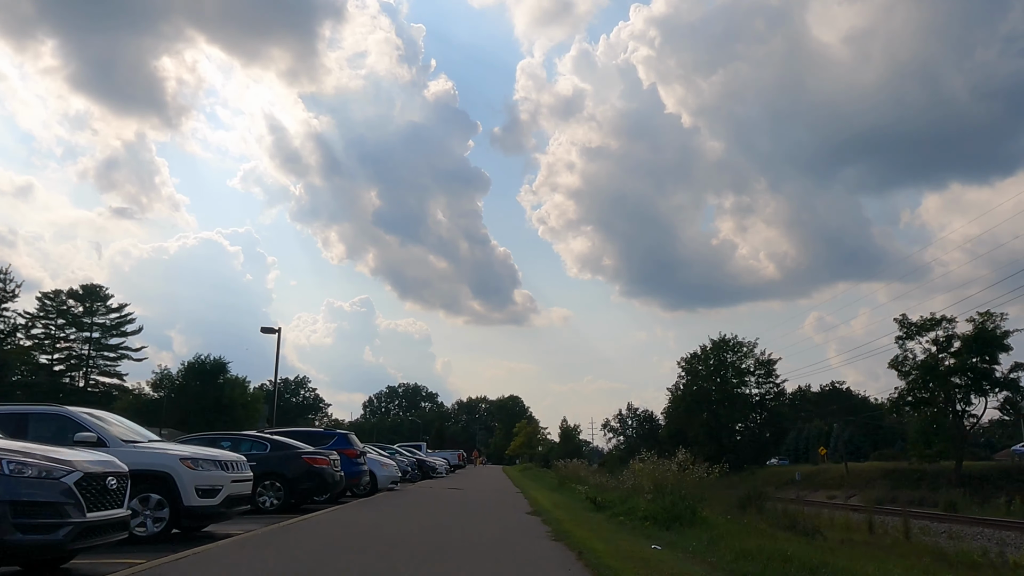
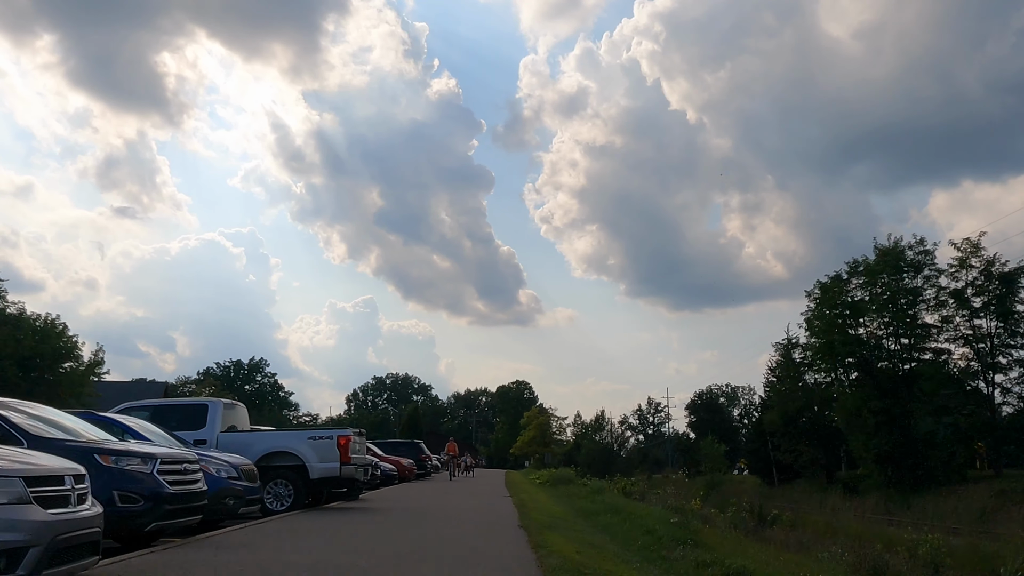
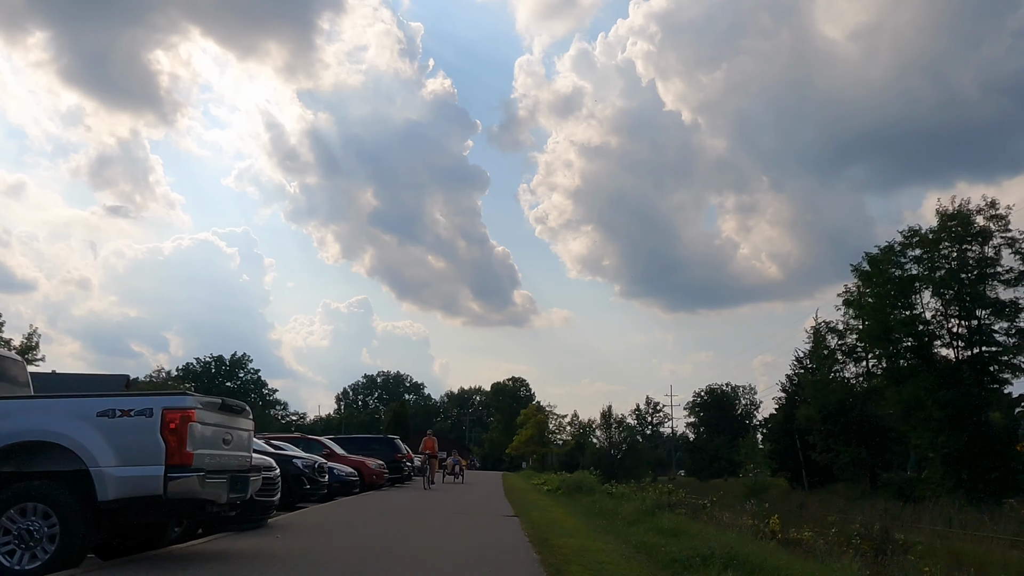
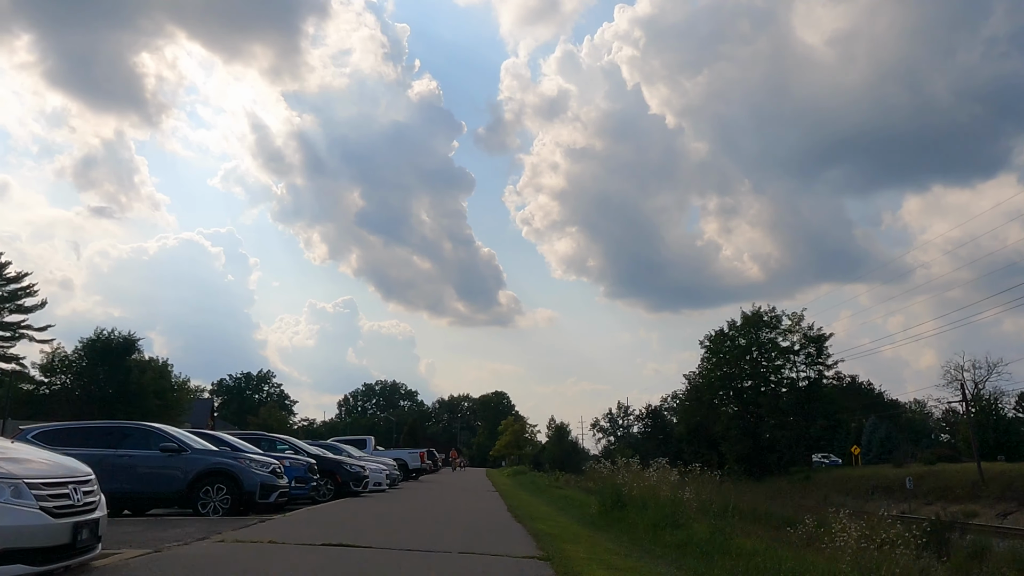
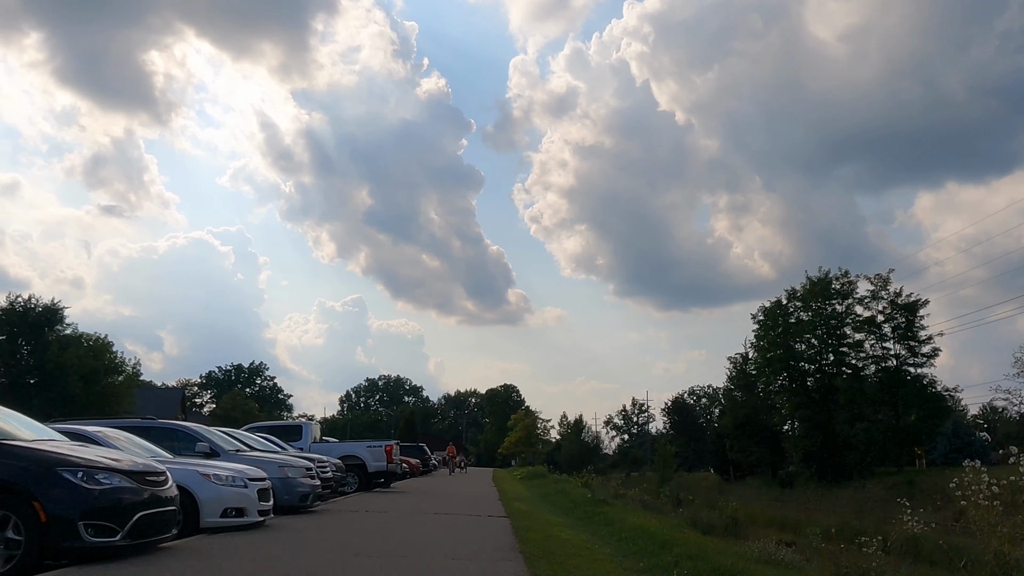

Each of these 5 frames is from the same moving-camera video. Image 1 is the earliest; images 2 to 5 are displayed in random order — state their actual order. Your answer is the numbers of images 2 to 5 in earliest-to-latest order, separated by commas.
4, 5, 2, 3
